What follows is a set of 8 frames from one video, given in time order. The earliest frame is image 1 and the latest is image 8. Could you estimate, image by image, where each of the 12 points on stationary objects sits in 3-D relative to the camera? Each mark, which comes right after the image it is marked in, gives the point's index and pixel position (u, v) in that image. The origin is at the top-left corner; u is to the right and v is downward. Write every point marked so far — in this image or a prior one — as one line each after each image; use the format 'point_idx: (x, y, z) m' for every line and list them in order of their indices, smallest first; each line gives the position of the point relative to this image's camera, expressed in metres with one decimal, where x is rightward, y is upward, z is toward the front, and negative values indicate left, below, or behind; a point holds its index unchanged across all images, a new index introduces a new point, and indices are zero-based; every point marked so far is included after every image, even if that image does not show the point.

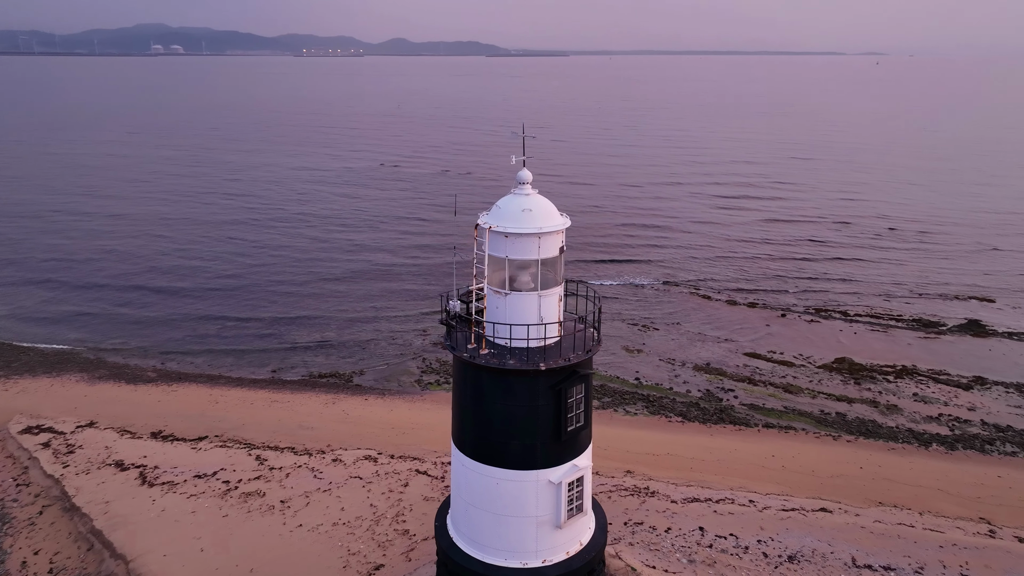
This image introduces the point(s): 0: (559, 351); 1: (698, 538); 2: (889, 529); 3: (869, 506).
0: (+0.5, -0.6, +6.4) m
1: (+3.4, -4.4, +12.4) m
2: (+7.0, -4.3, +12.8) m
3: (+7.2, -4.2, +14.0) m
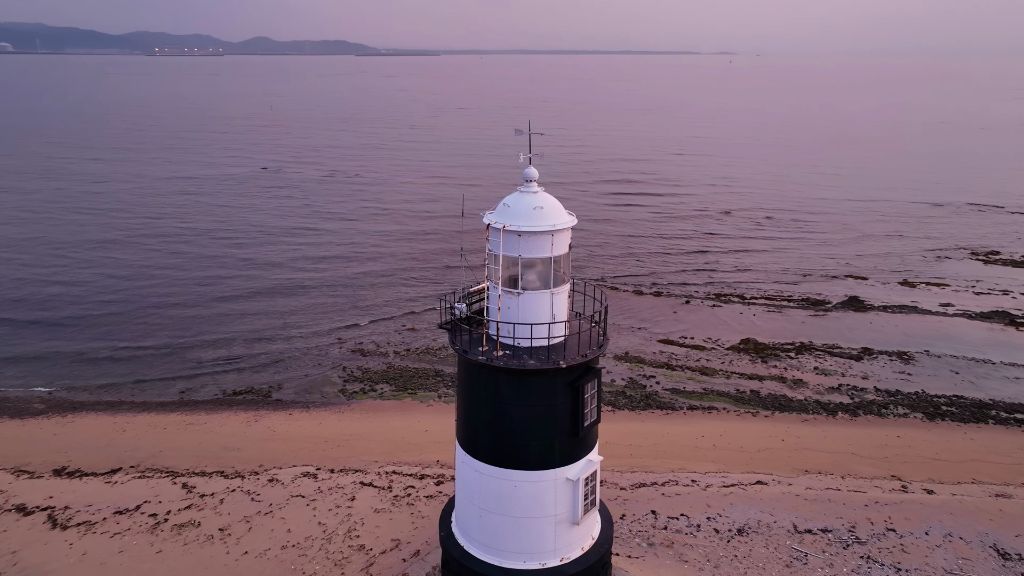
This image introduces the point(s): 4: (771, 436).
0: (+0.6, -0.5, +6.4) m
1: (+2.7, -4.2, +12.8) m
2: (+6.1, -3.9, +13.8) m
3: (+6.2, -3.8, +15.0) m
4: (+6.3, -3.5, +16.9) m
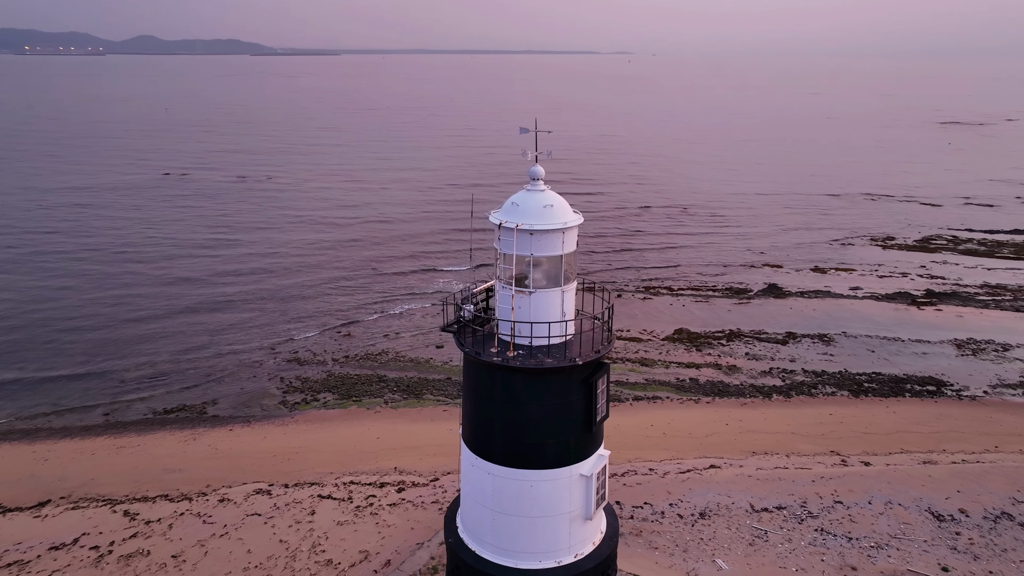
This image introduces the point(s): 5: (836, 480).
0: (+0.7, -0.5, +6.4) m
1: (+2.1, -4.1, +13.1) m
2: (+5.4, -3.7, +14.5) m
3: (+5.3, -3.6, +15.7) m
4: (+5.2, -3.2, +17.6) m
5: (+6.6, -3.9, +14.4) m
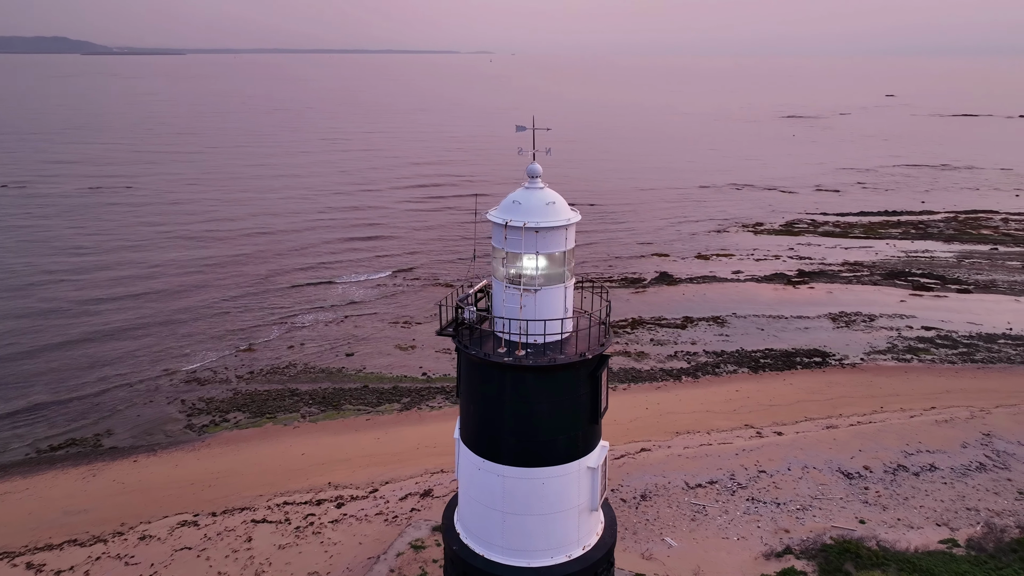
0: (+0.7, -0.4, +6.5) m
1: (+1.1, -4.0, +13.3) m
2: (+4.1, -3.4, +15.3) m
3: (+3.8, -3.3, +16.4) m
4: (+3.3, -3.0, +18.3) m
5: (+5.3, -3.5, +15.4) m
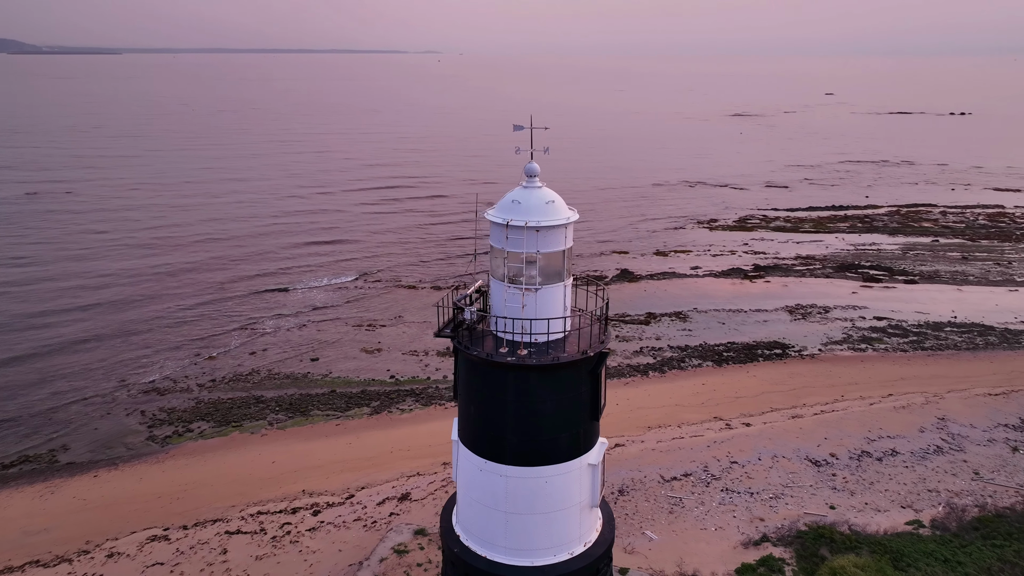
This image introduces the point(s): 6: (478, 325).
0: (+0.6, -0.5, +6.3) m
1: (+3.7, -4.4, +12.1) m
2: (+7.3, -4.4, +12.3) m
3: (+7.6, -4.3, +13.4) m
4: (+8.2, -4.0, +15.2) m
5: (+8.4, -4.7, +11.8) m
6: (-0.3, -0.3, +6.6) m
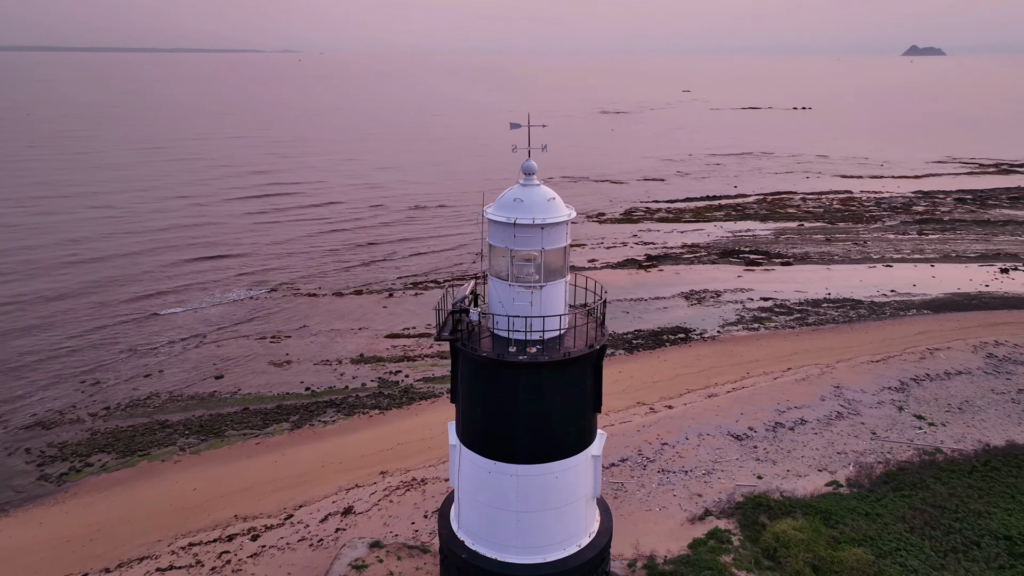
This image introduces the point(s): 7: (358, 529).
0: (+0.6, -0.5, +6.4) m
1: (+2.9, -4.2, +12.7) m
2: (+6.5, -4.0, +13.4) m
3: (+6.6, -3.9, +14.6) m
4: (+6.8, -3.5, +16.5) m
5: (+7.6, -4.2, +13.1) m
6: (-0.4, -0.4, +6.5) m
7: (-2.7, -4.3, +12.8) m
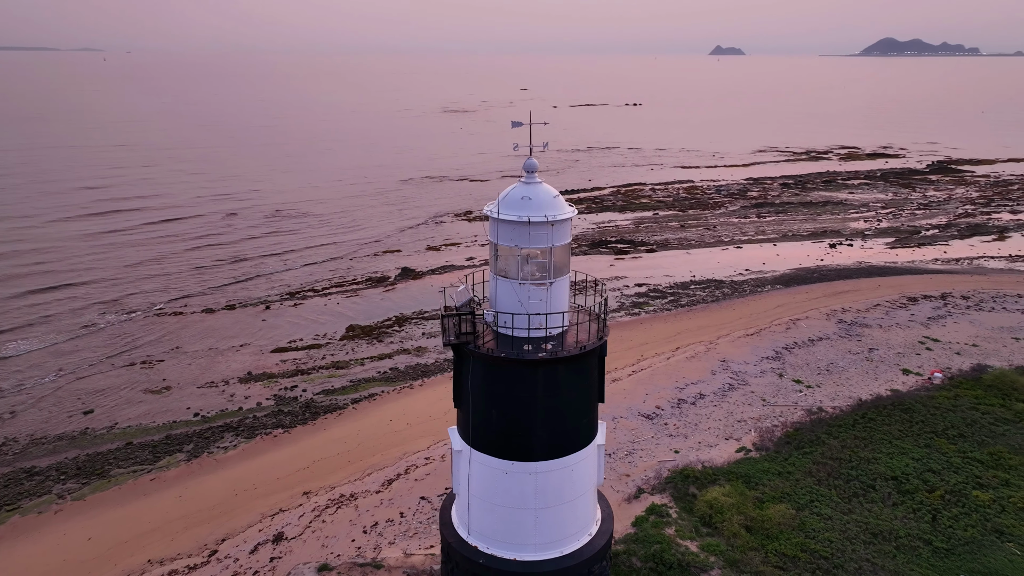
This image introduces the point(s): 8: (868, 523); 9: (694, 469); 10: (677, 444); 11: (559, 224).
0: (+0.6, -0.4, +6.5) m
1: (+1.9, -4.0, +13.2) m
2: (+5.2, -3.6, +14.6) m
3: (+5.0, -3.5, +15.8) m
4: (+4.8, -3.1, +17.7) m
5: (+6.4, -3.7, +14.6) m
6: (-0.3, -0.4, +6.4) m
7: (-3.6, -4.5, +12.2) m
8: (+6.2, -4.1, +12.2) m
9: (+3.5, -3.7, +14.2) m
10: (+3.5, -3.6, +15.8) m
11: (+0.4, +0.6, +6.0) m
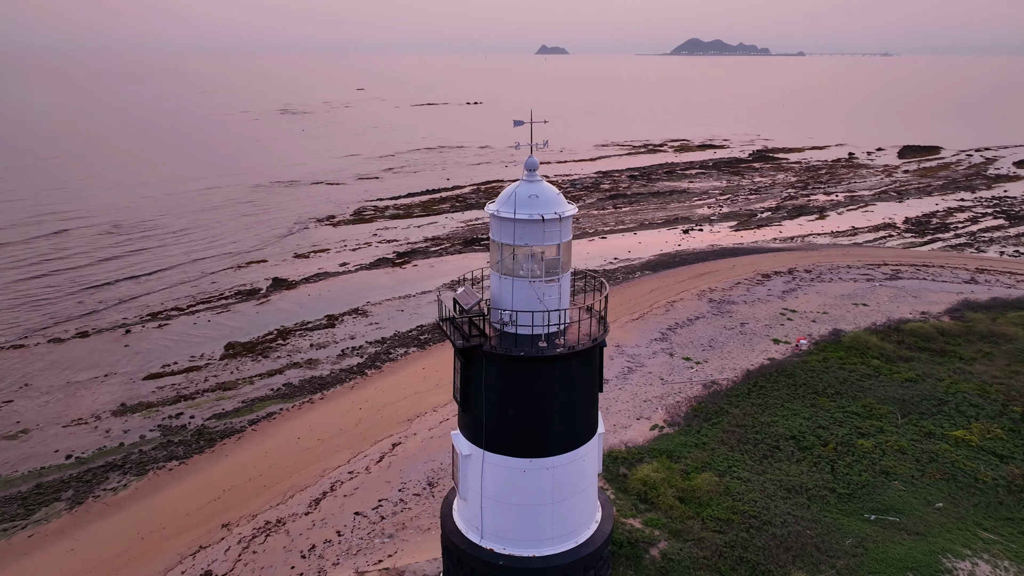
0: (+0.7, -0.4, +6.6) m
1: (+0.7, -3.9, +13.5) m
2: (+3.6, -3.3, +15.6) m
3: (+3.2, -3.2, +16.7) m
4: (+2.6, -2.8, +18.5) m
5: (+4.8, -3.3, +15.8) m
6: (-0.3, -0.4, +6.4) m
7: (-4.4, -4.8, +11.3) m
8: (+5.1, -3.7, +13.4) m
9: (+2.1, -3.5, +14.8) m
10: (+1.8, -3.4, +16.3) m
11: (+0.4, +0.6, +6.1) m
